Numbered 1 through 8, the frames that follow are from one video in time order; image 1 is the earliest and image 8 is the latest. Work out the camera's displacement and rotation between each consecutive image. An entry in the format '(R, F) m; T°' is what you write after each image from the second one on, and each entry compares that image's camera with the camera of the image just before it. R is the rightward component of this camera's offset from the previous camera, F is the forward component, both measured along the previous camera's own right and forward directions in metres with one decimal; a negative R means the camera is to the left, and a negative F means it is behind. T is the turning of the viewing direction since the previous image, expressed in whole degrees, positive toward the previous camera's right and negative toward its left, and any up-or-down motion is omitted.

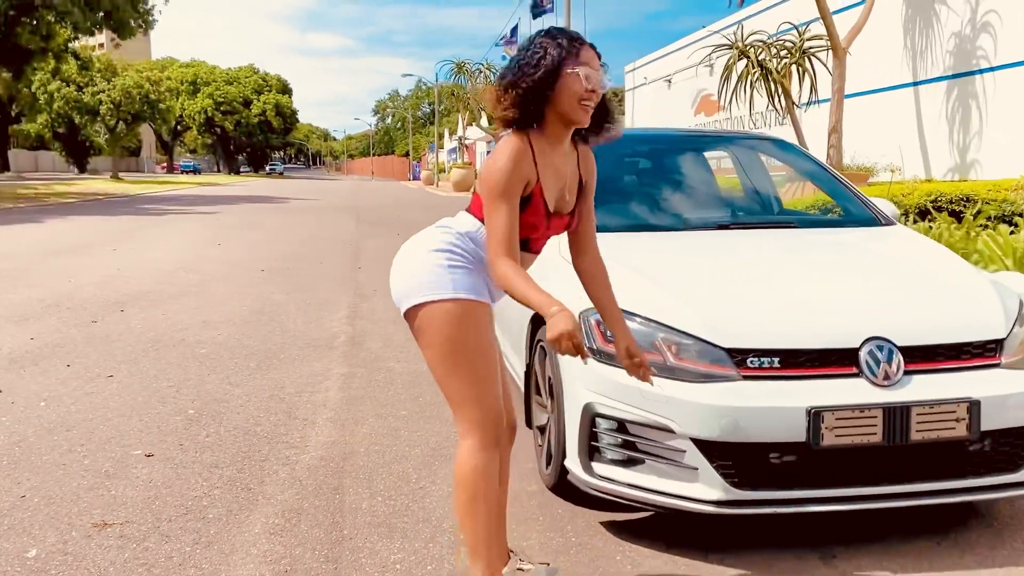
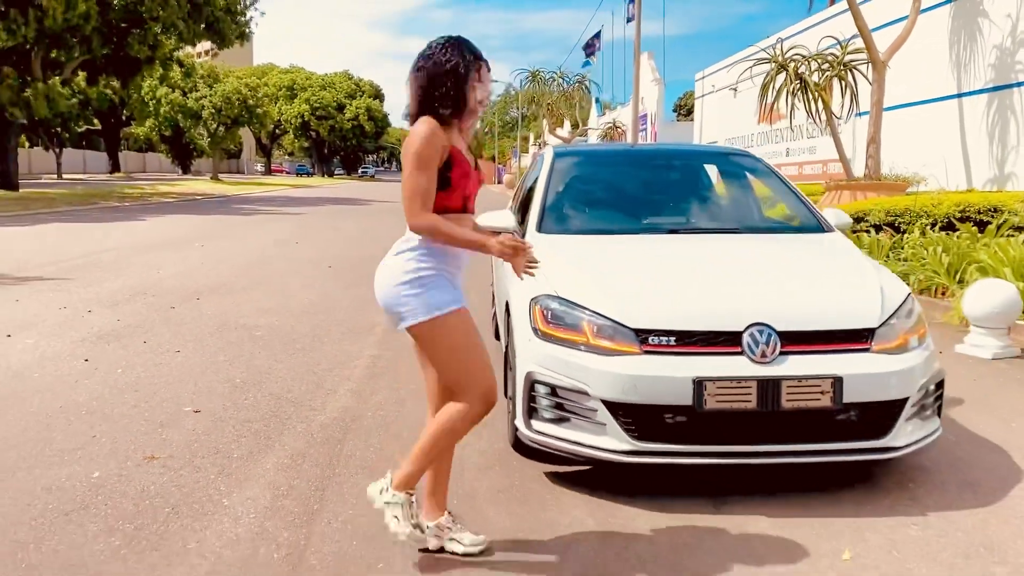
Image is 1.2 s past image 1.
(+0.5, -0.7) m; -6°
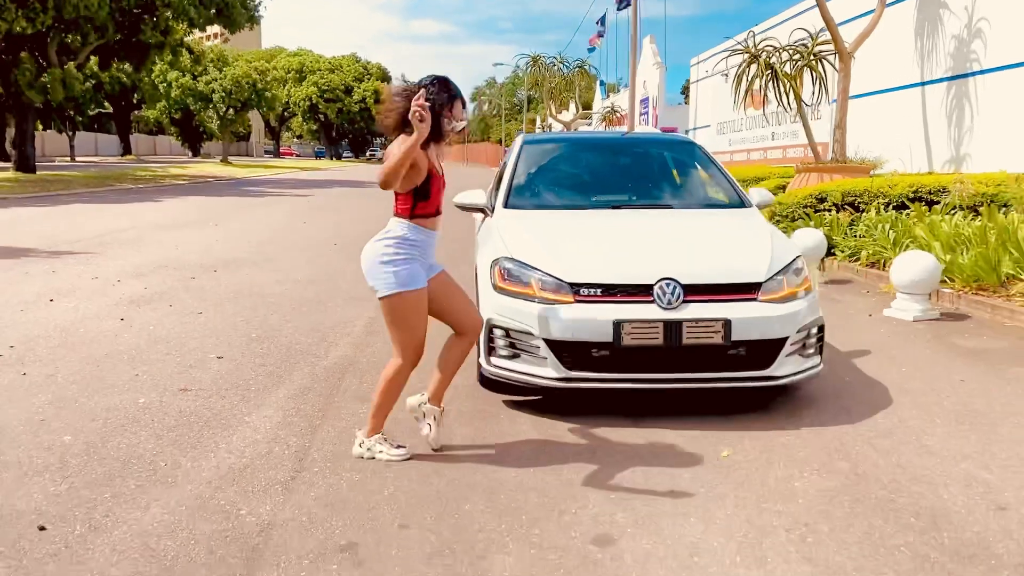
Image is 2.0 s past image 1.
(+0.2, -0.9) m; -1°
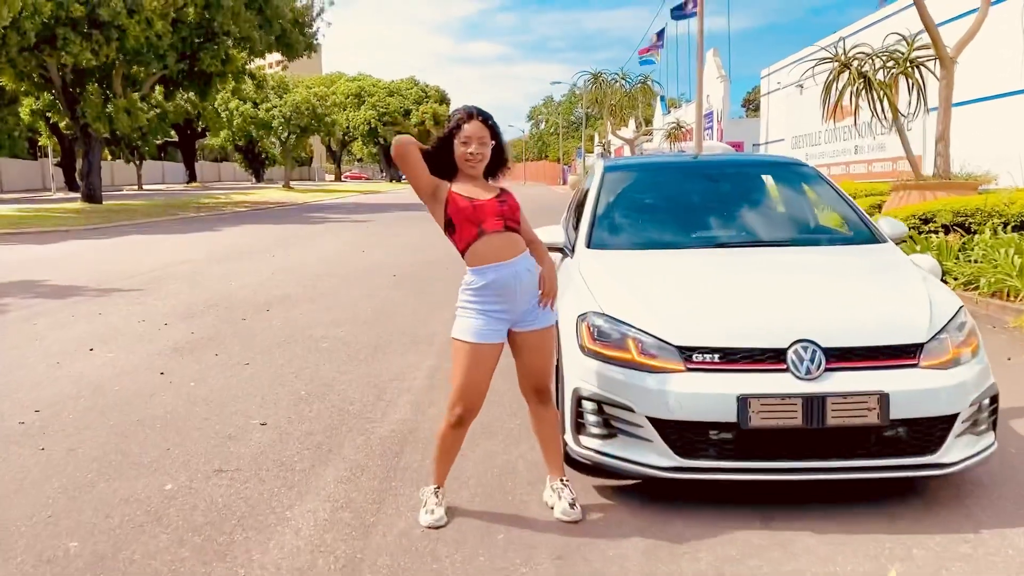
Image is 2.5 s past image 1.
(-0.1, +0.8) m; -4°
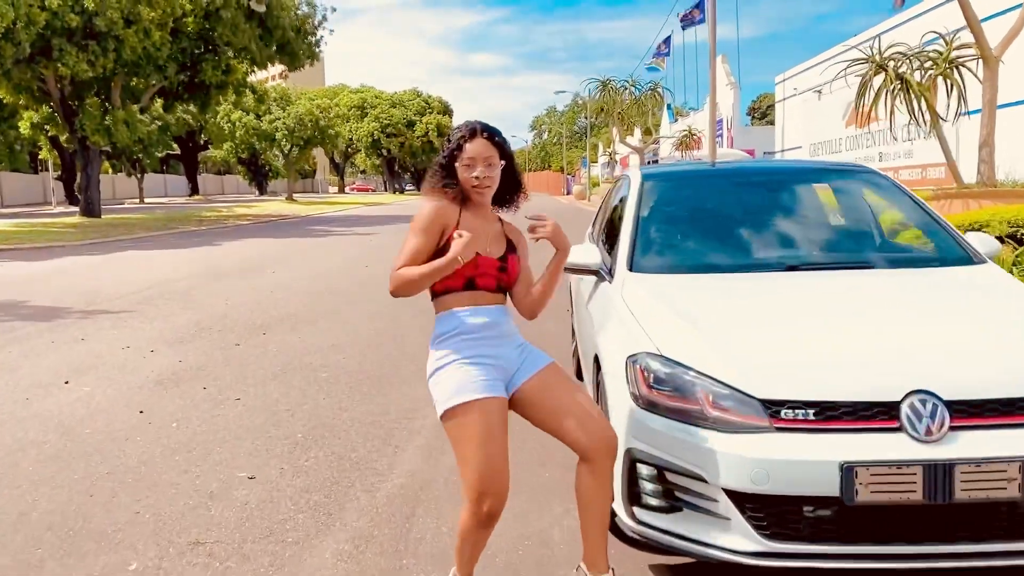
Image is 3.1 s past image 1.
(-0.1, +0.7) m; 0°
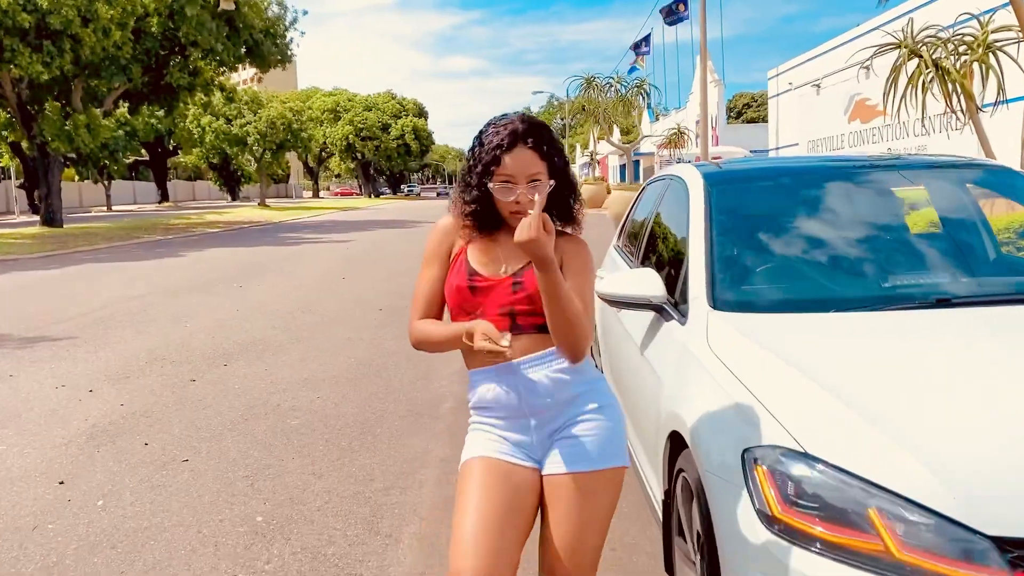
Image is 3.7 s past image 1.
(-0.2, +1.1) m; +1°
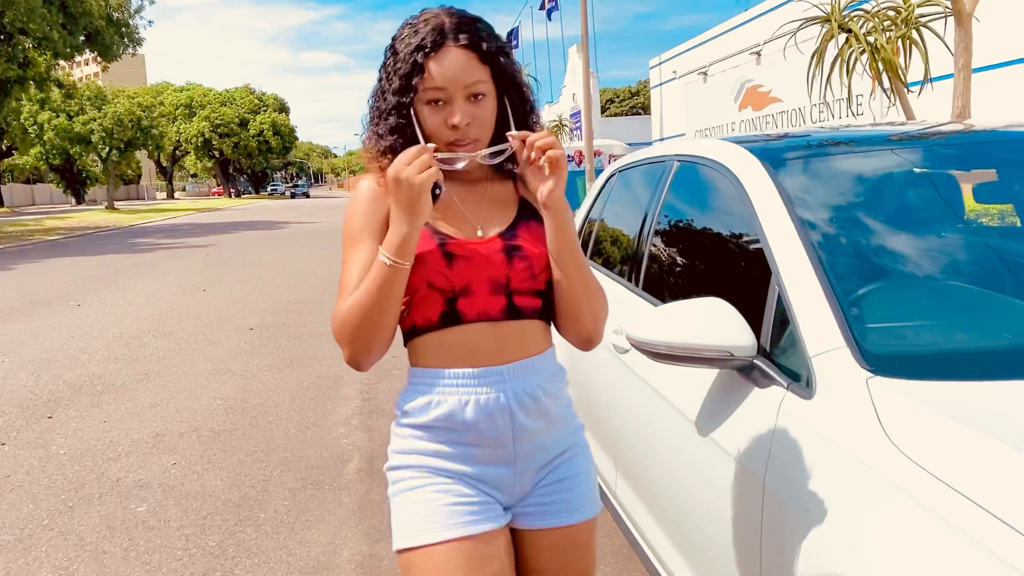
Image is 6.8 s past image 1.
(-0.2, +1.3) m; +8°
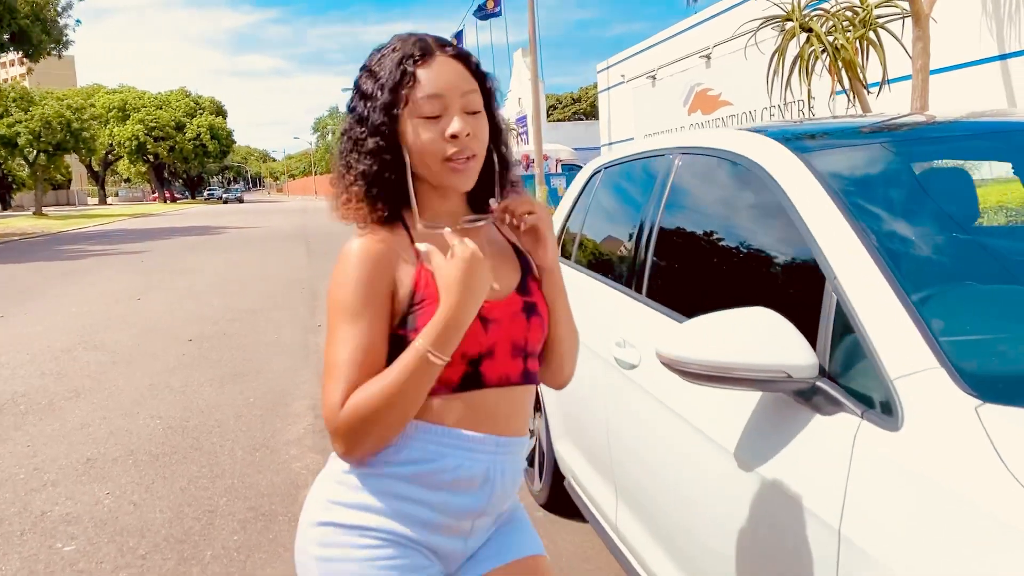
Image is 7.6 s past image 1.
(-0.1, +0.3) m; +4°
